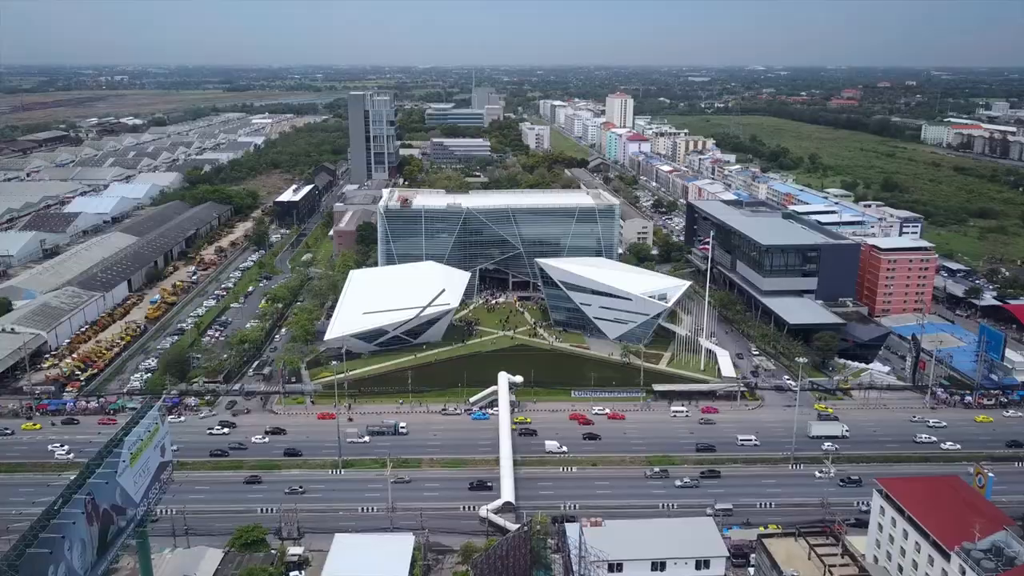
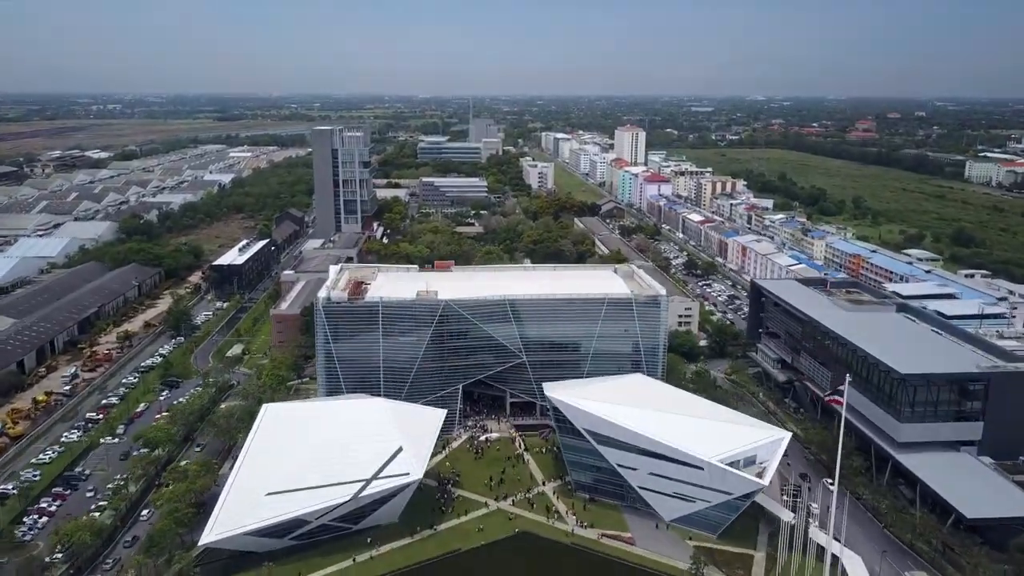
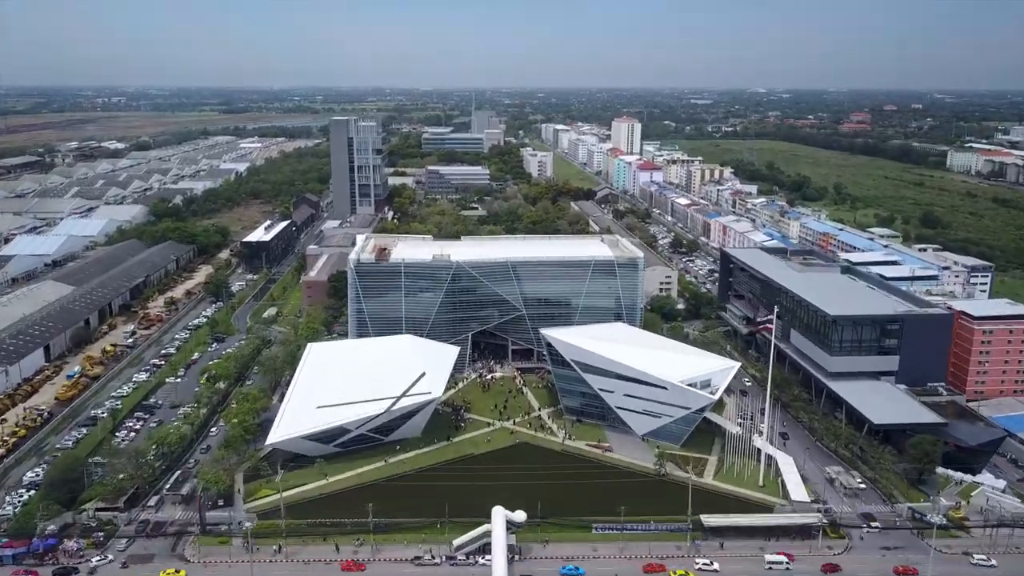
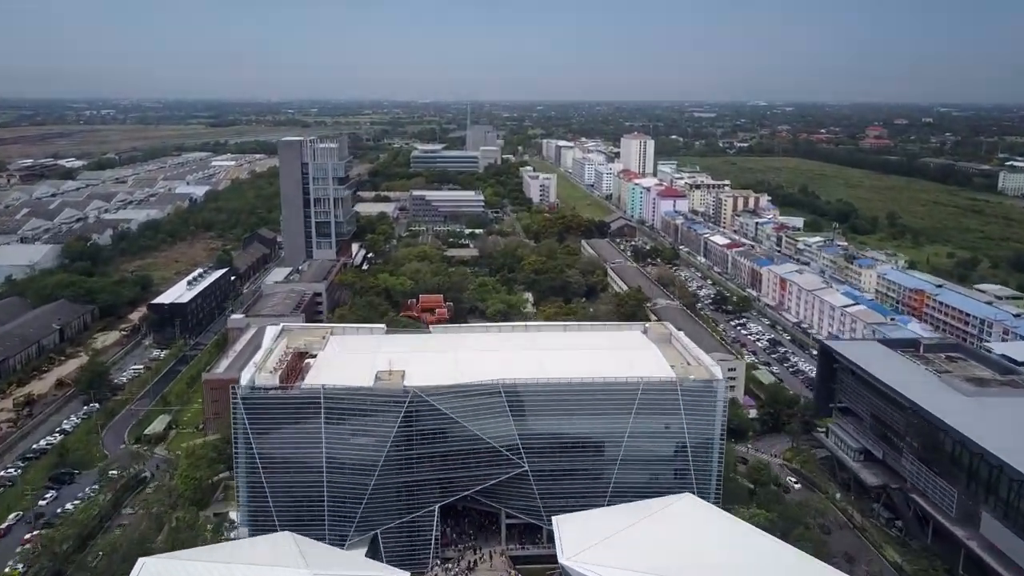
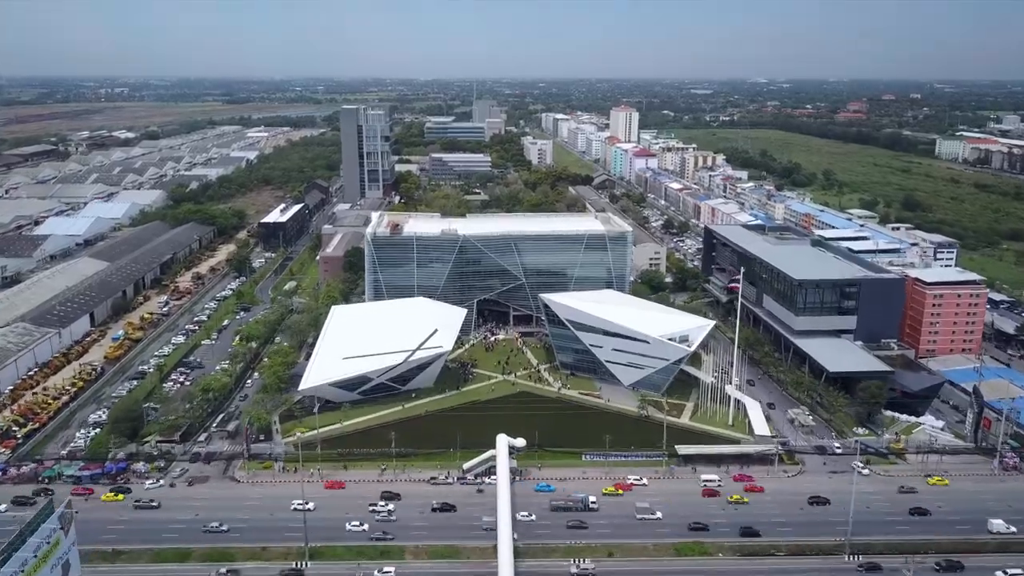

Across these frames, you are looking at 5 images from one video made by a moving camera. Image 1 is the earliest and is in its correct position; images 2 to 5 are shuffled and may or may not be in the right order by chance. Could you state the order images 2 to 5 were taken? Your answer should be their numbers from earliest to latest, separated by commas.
5, 3, 2, 4
